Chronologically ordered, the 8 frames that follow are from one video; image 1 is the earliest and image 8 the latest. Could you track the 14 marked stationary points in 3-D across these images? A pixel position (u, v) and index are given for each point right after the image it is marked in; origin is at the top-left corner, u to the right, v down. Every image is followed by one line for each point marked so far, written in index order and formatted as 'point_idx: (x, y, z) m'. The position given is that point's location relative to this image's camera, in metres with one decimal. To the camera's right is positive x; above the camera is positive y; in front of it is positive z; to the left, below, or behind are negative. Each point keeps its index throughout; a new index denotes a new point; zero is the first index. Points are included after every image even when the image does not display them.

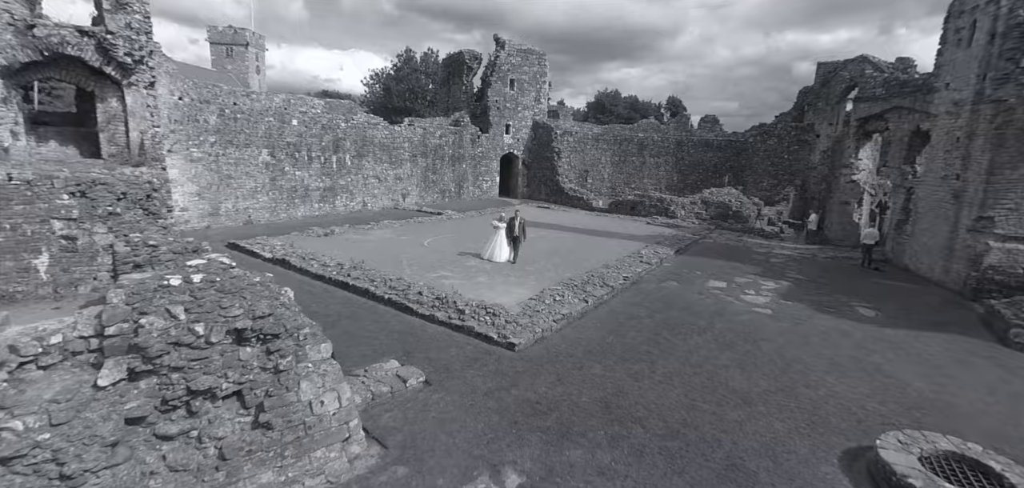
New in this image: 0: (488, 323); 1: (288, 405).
0: (-0.4, -1.2, +7.4) m
1: (-1.9, -1.3, +4.0) m
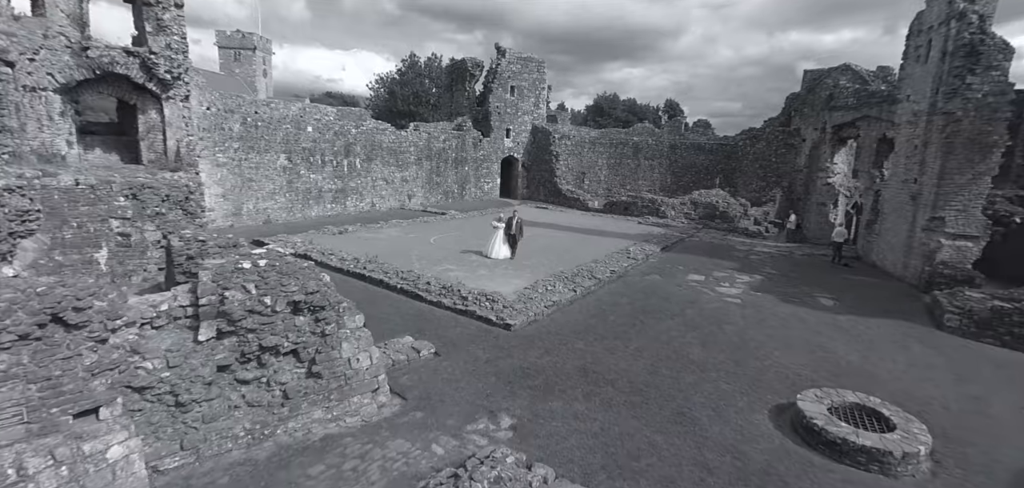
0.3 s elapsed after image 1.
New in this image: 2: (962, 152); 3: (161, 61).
0: (-0.4, -1.1, +8.6) m
1: (-2.0, -1.3, +5.2) m
2: (+11.0, +2.2, +11.6) m
3: (-8.3, +4.4, +11.3) m
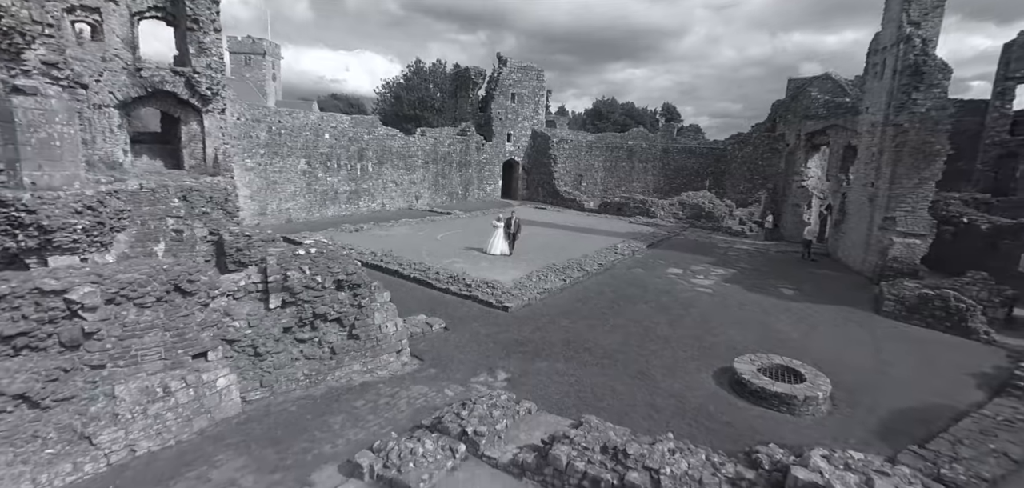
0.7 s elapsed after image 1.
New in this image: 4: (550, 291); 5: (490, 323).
0: (-0.5, -1.0, +10.1) m
1: (-2.0, -1.1, +6.7) m
2: (+10.9, +2.3, +13.0) m
3: (-8.4, +4.5, +12.9) m
4: (+0.9, -1.1, +10.7) m
5: (-0.4, -1.5, +8.8) m
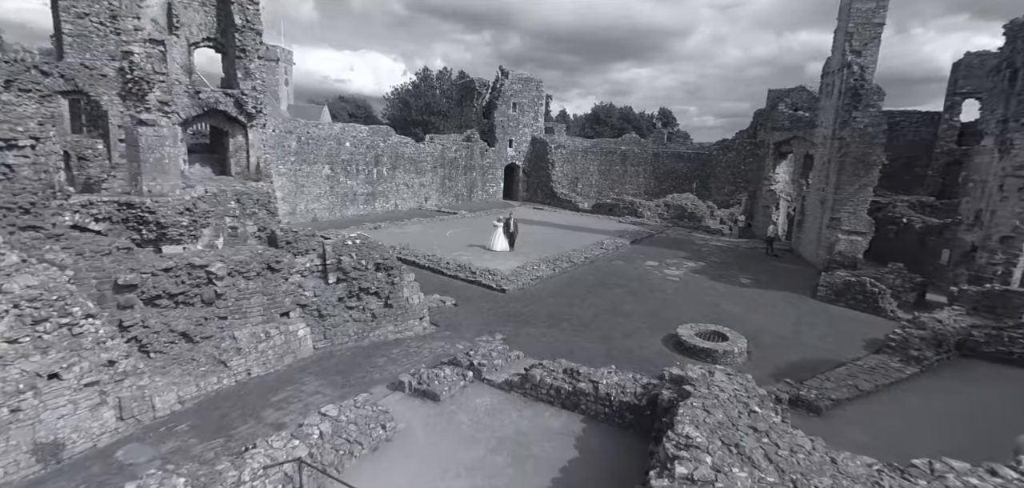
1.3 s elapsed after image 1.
0: (-0.6, -0.8, +12.3) m
1: (-2.1, -1.0, +9.0) m
2: (+10.9, +2.4, +15.2) m
3: (-8.4, +4.7, +15.2) m
4: (+0.8, -0.9, +13.0) m
5: (-0.5, -1.3, +11.1) m
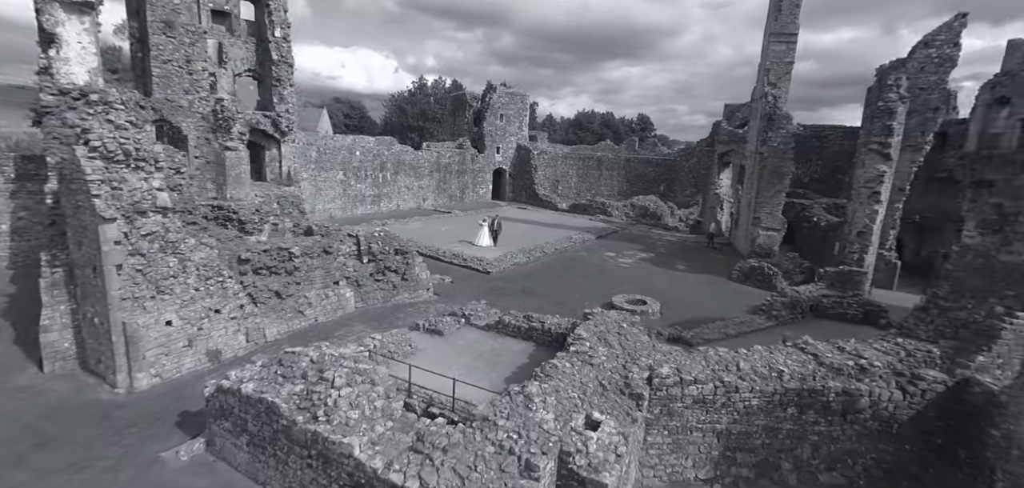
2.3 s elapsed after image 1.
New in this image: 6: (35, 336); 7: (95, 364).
0: (-1.1, -0.6, +15.9) m
1: (-2.6, -0.8, +12.5) m
2: (+10.3, +2.6, +19.0) m
3: (-9.0, +4.9, +18.6) m
4: (+0.2, -0.7, +16.6) m
5: (-1.0, -1.1, +14.7) m
6: (-8.8, -1.7, +8.7) m
7: (-6.9, -2.0, +7.8) m
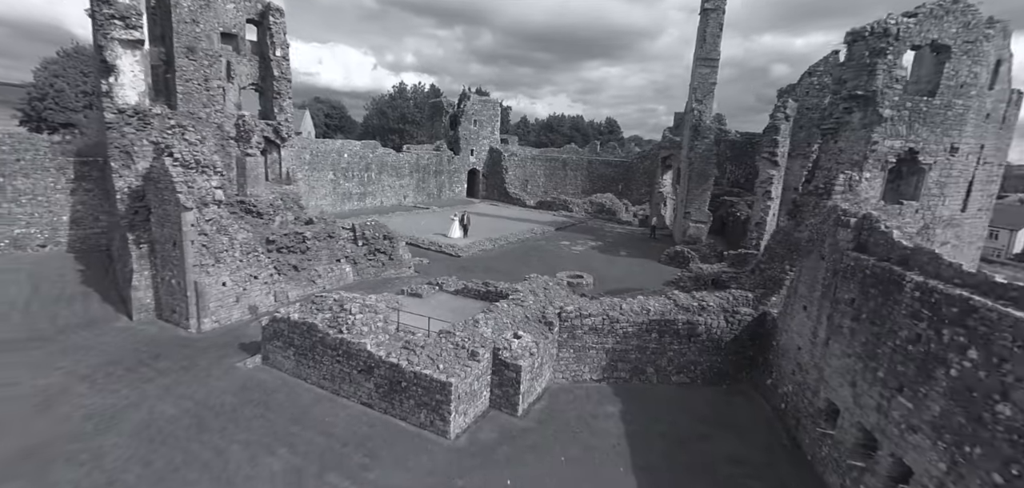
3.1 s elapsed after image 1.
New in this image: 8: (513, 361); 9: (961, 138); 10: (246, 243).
0: (-2.4, -0.2, +19.2) m
1: (-3.8, -0.4, +15.8) m
2: (+8.8, +3.1, +22.7) m
3: (-10.5, +5.3, +21.5) m
4: (-1.1, -0.2, +20.0) m
5: (-2.3, -0.7, +18.0) m
6: (-9.8, -1.3, +11.7) m
7: (-7.9, -1.6, +10.9) m
8: (0.0, -2.1, +8.5) m
9: (+10.2, +2.4, +10.7) m
10: (-6.6, 0.0, +11.7) m
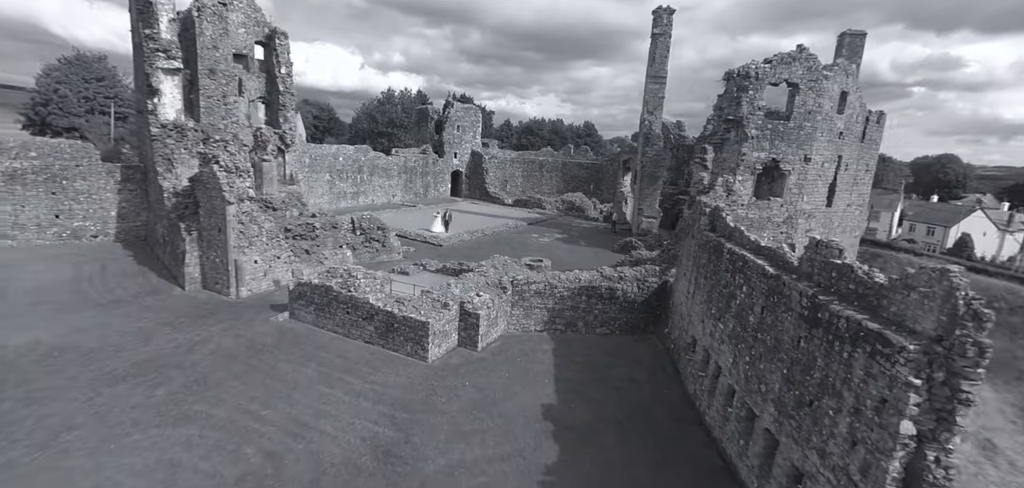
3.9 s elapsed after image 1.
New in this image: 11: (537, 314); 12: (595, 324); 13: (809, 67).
0: (-3.7, +0.2, +22.6) m
1: (-5.0, 0.0, +19.1) m
2: (+7.5, +3.6, +26.4) m
3: (-11.8, +5.7, +24.7) m
4: (-2.4, +0.2, +23.3) m
5: (-3.5, -0.3, +21.3) m
6: (-10.9, -1.0, +14.9) m
7: (-8.9, -1.2, +14.1) m
8: (-1.0, -1.7, +11.9) m
9: (+9.1, +2.9, +14.3) m
10: (-7.6, +0.4, +14.9) m
11: (+0.7, -2.0, +13.6) m
12: (+2.4, -2.3, +13.8) m
13: (+8.5, +5.1, +13.6) m
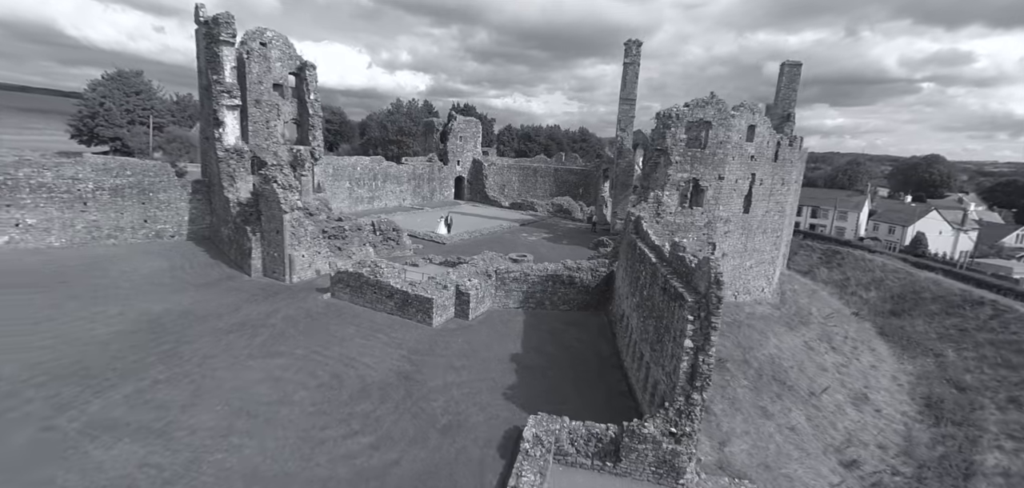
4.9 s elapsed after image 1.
0: (-4.2, +0.3, +27.2) m
1: (-5.5, +0.1, +23.7) m
2: (+7.0, +3.7, +30.8) m
3: (-12.2, +5.8, +29.4) m
4: (-2.9, +0.3, +27.9) m
5: (-4.0, -0.2, +25.9) m
6: (-11.5, -0.9, +19.6) m
7: (-9.5, -1.1, +18.8) m
8: (-1.6, -1.6, +16.5) m
9: (+8.5, +2.9, +18.7) m
10: (-8.2, +0.5, +19.6) m
11: (+0.1, -2.0, +18.2) m
12: (+1.8, -2.3, +18.3) m
13: (+7.8, +5.1, +18.0) m
